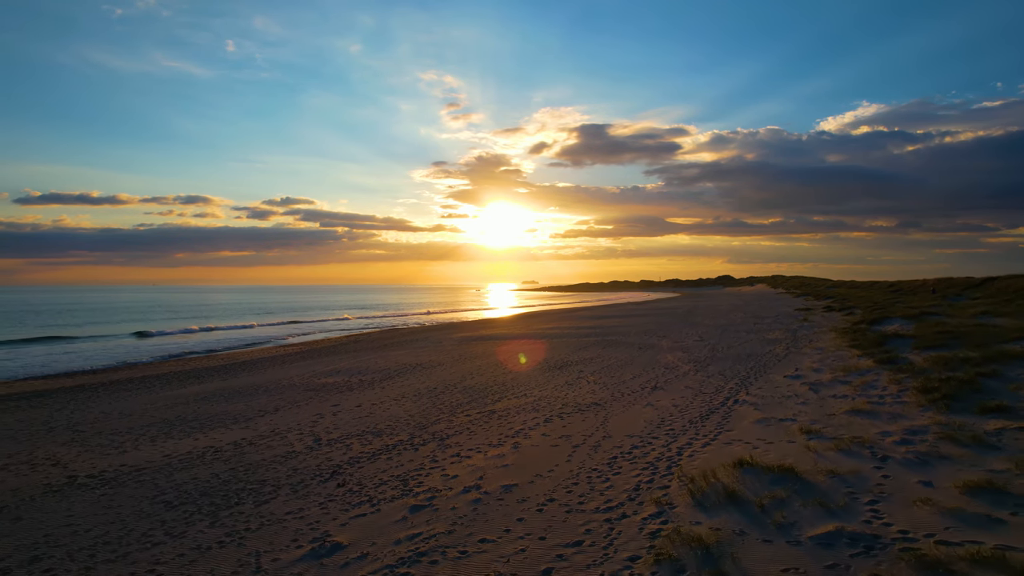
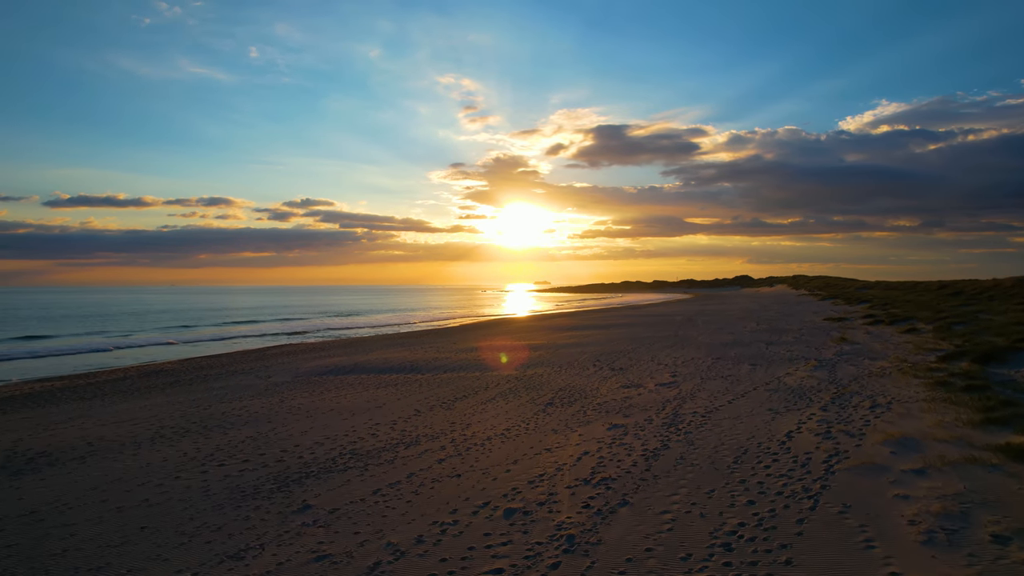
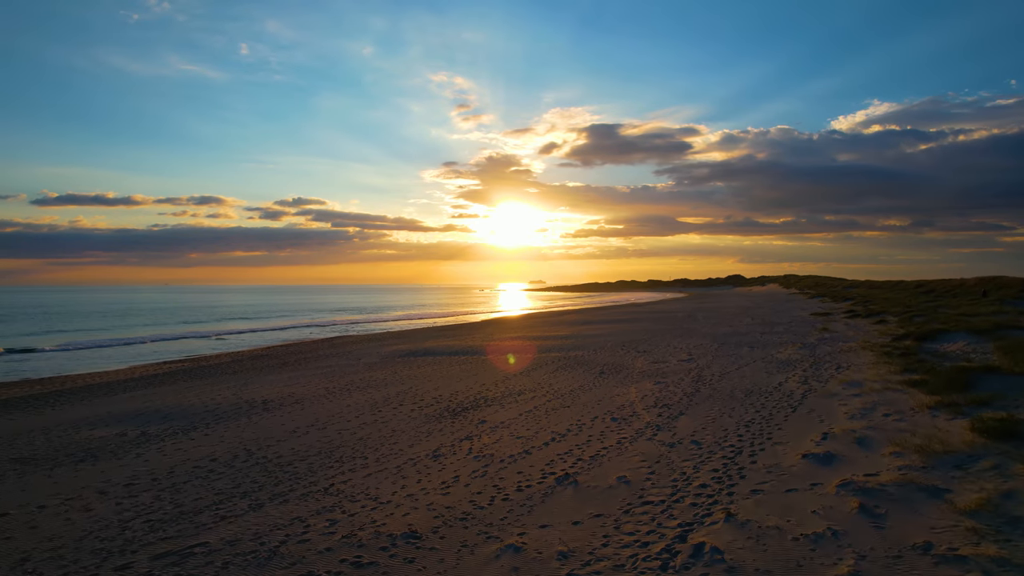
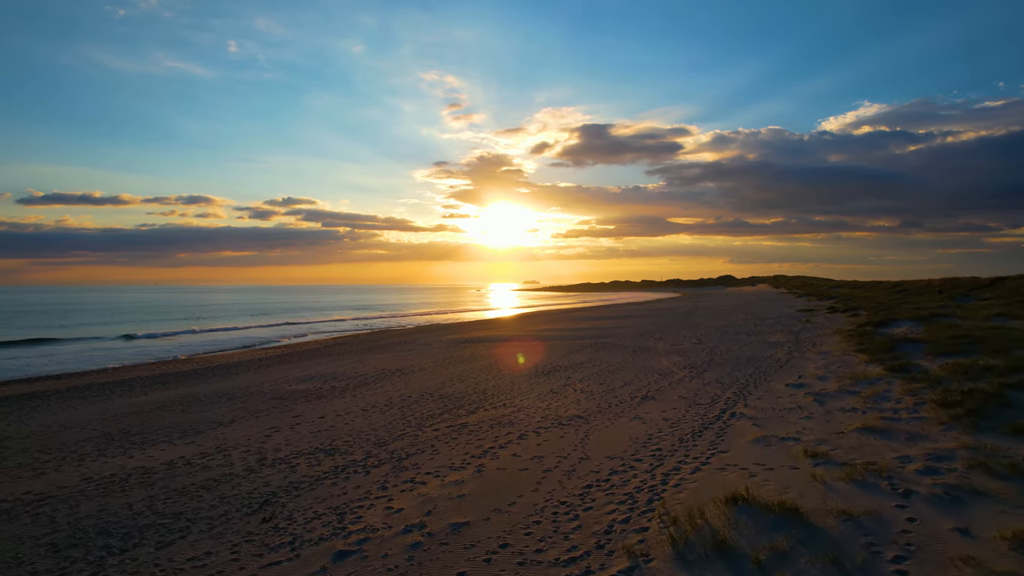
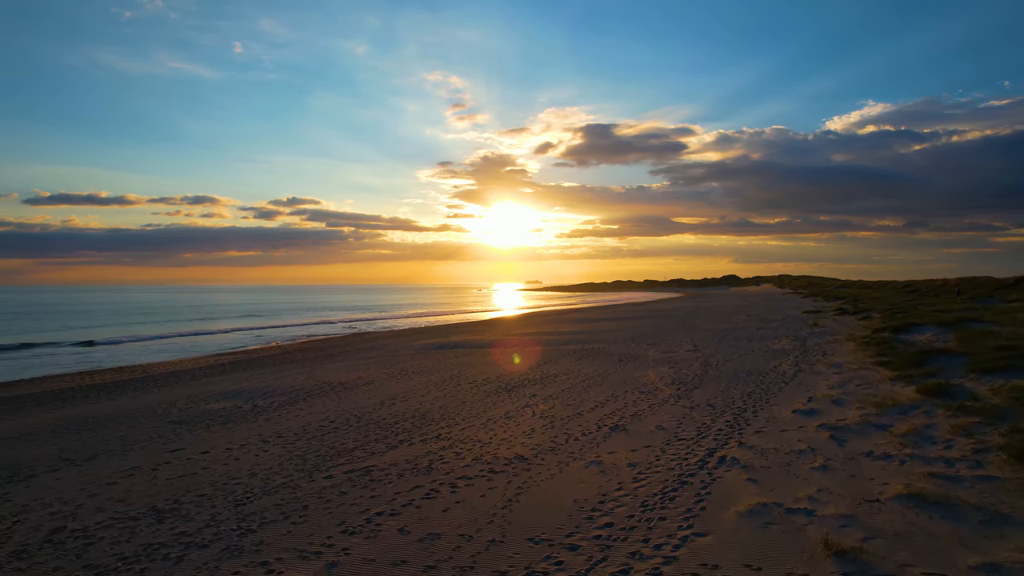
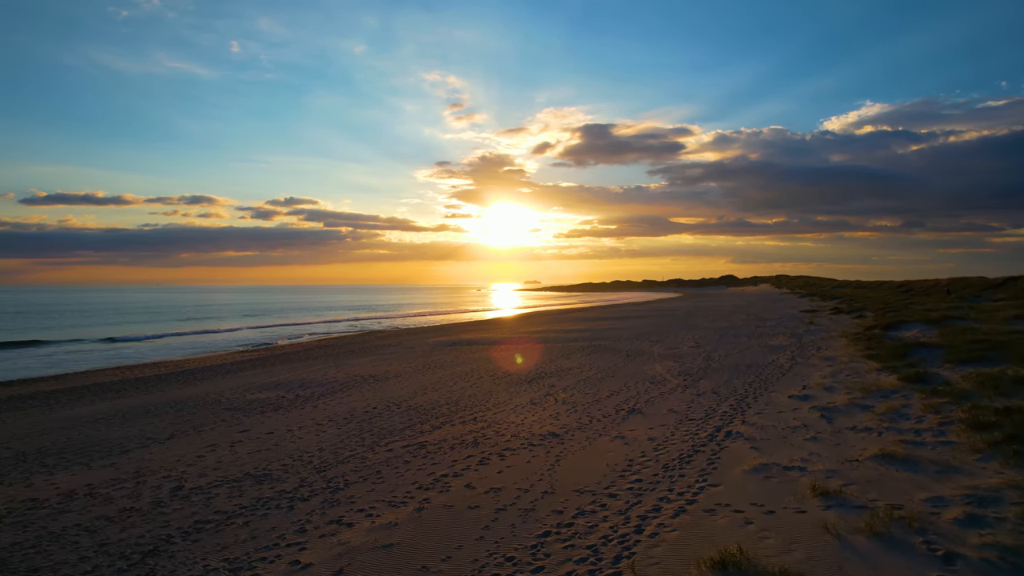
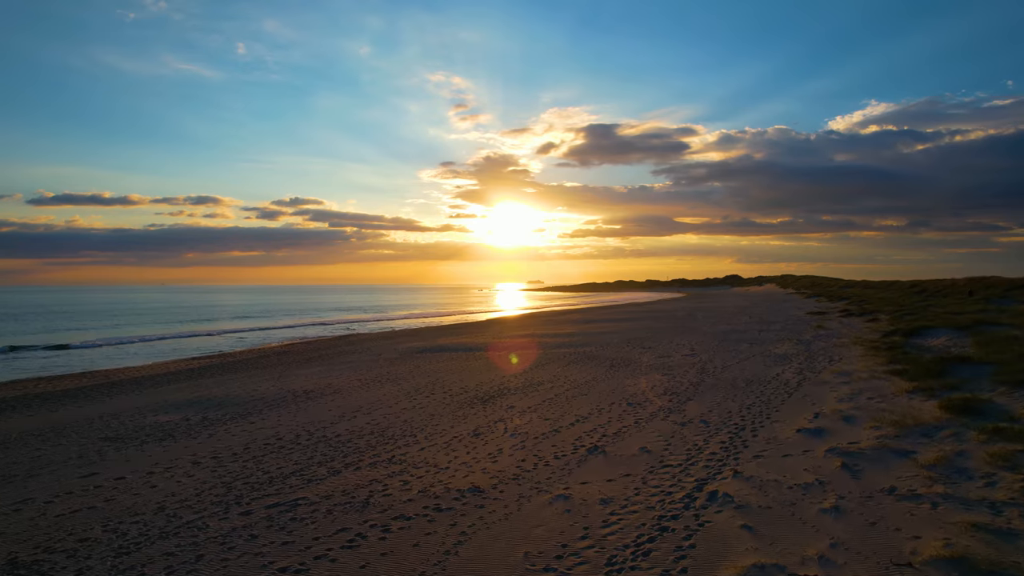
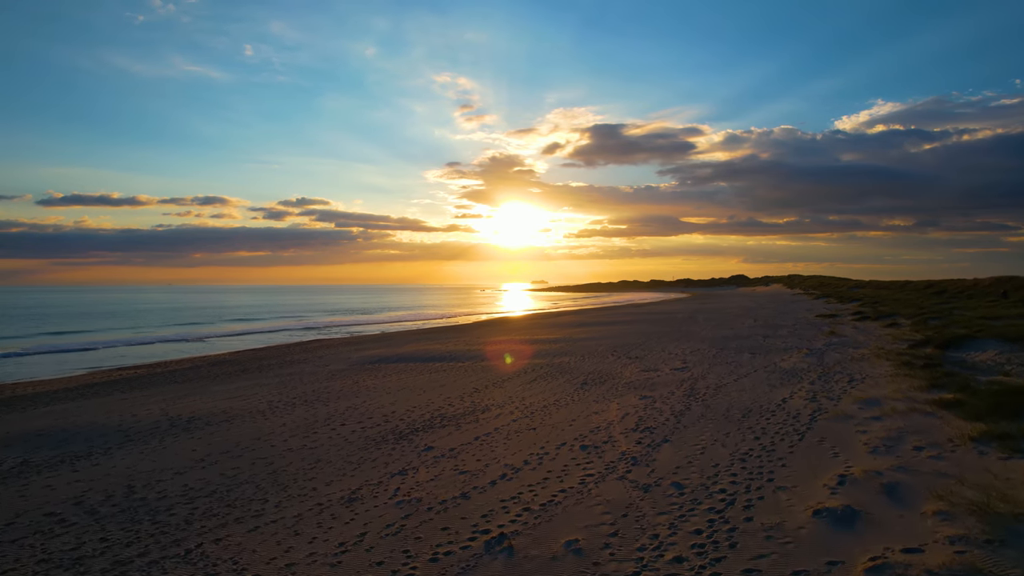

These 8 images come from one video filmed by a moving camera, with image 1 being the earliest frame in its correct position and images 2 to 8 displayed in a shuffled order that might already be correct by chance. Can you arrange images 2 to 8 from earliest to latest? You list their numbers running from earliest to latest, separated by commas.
4, 6, 5, 7, 3, 8, 2
